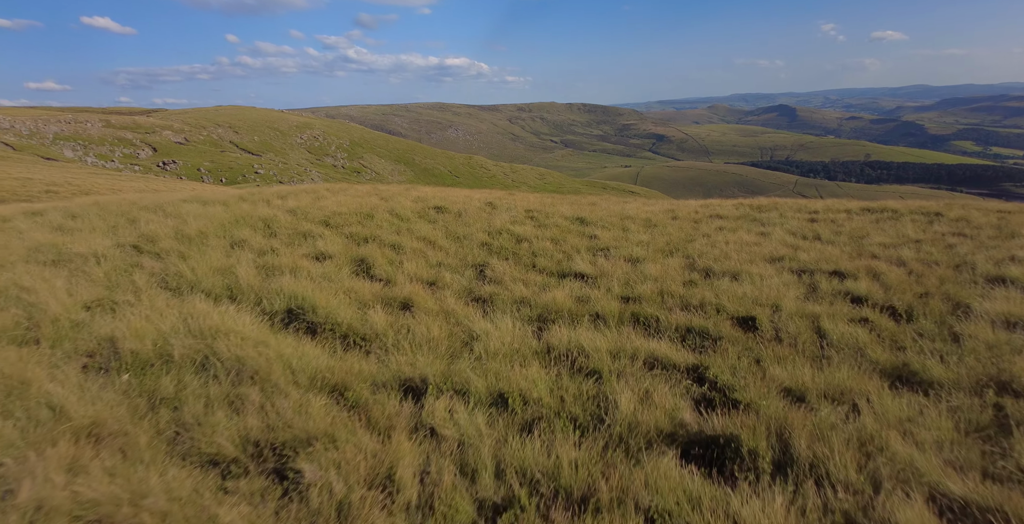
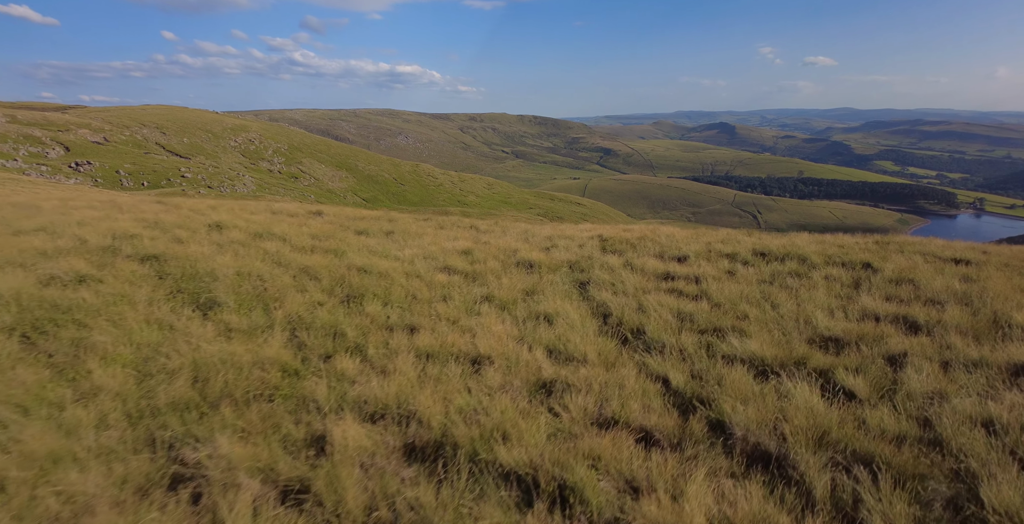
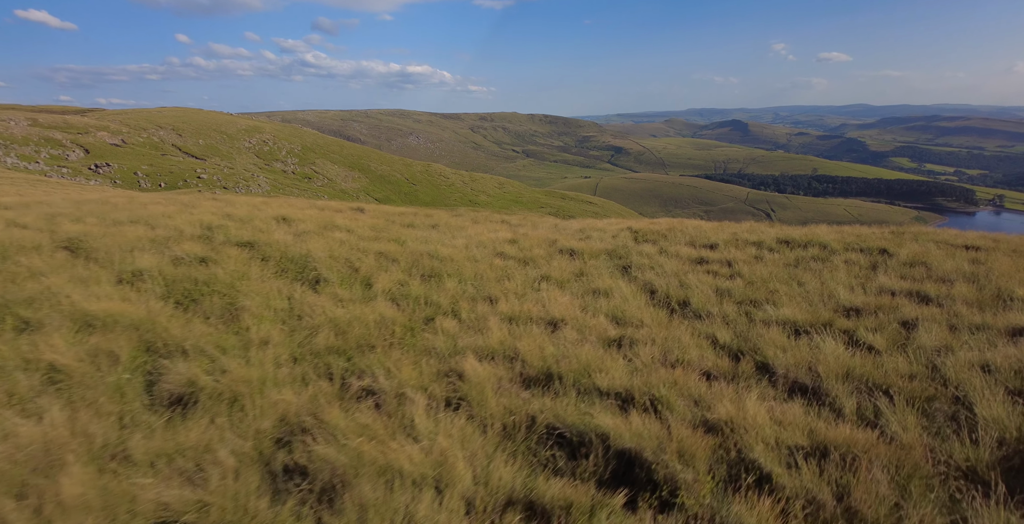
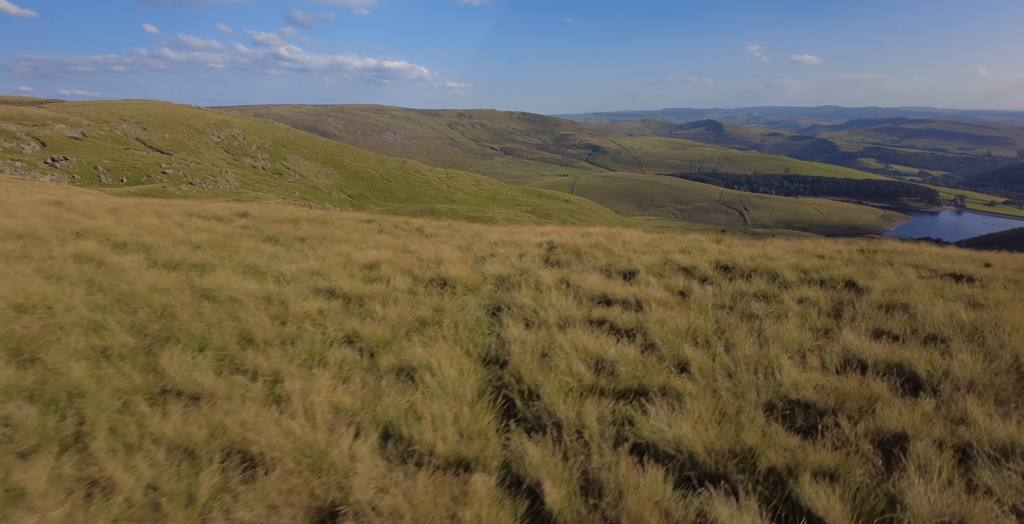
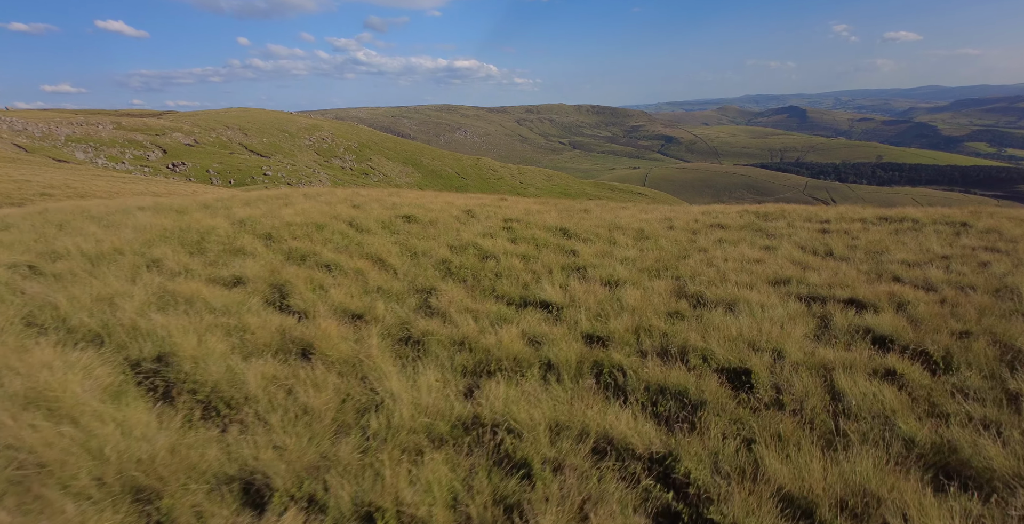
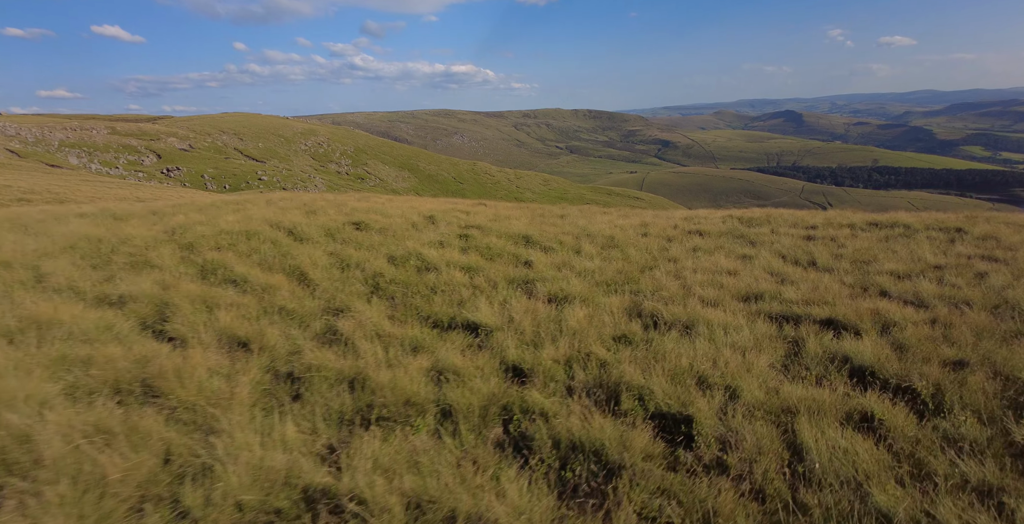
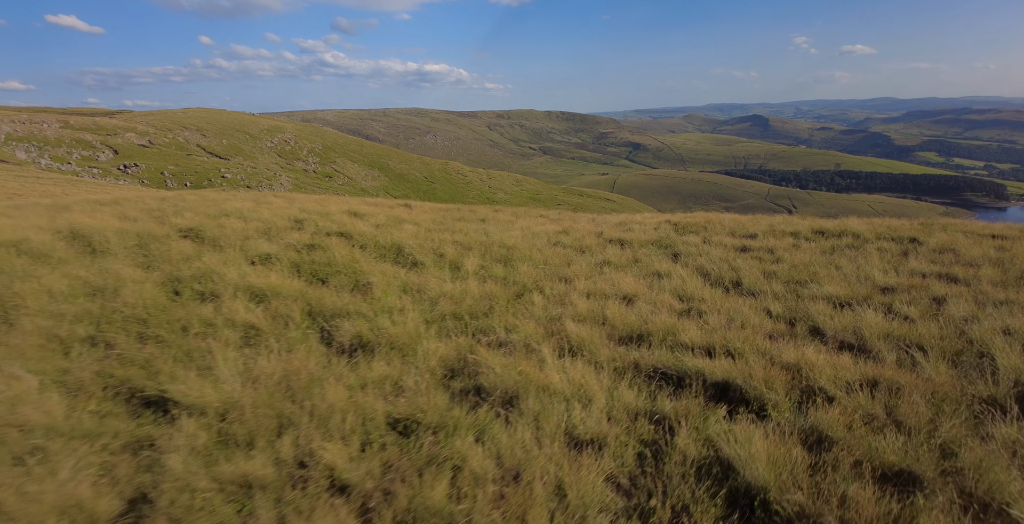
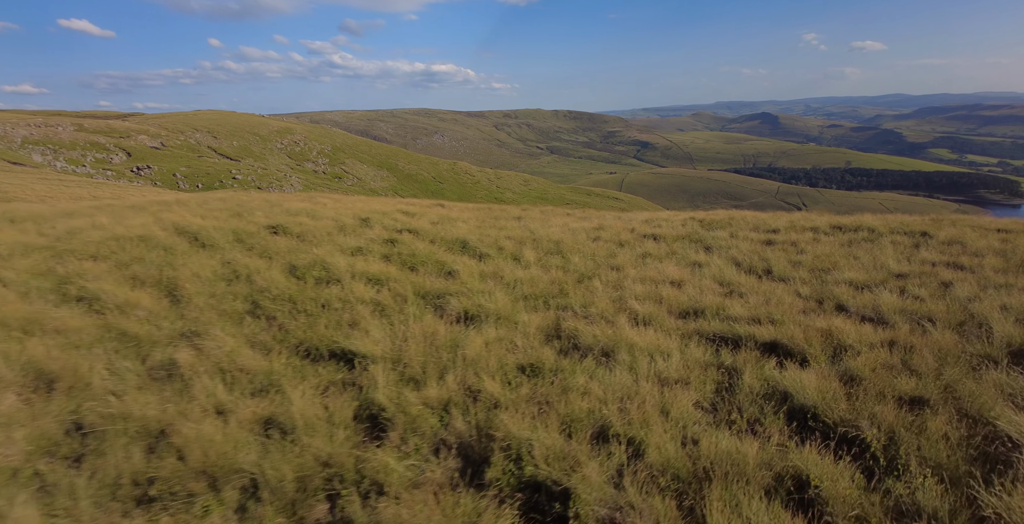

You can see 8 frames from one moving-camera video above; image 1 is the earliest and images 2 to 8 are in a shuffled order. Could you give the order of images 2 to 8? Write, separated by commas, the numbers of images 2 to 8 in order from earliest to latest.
5, 6, 8, 7, 3, 2, 4
